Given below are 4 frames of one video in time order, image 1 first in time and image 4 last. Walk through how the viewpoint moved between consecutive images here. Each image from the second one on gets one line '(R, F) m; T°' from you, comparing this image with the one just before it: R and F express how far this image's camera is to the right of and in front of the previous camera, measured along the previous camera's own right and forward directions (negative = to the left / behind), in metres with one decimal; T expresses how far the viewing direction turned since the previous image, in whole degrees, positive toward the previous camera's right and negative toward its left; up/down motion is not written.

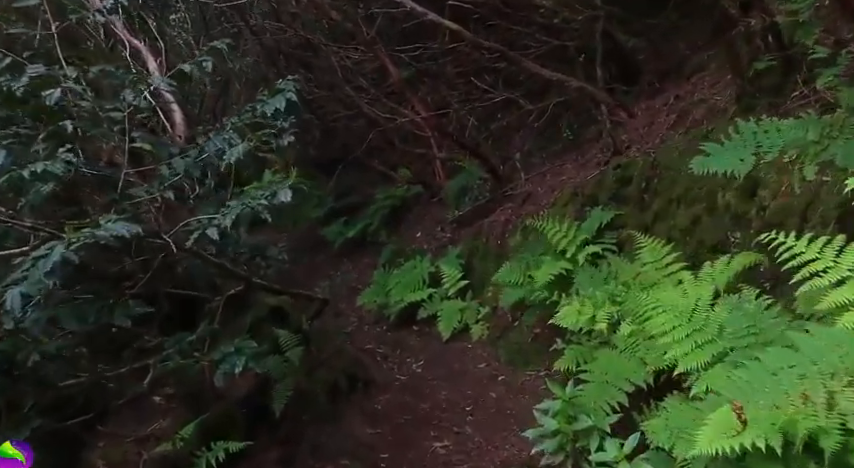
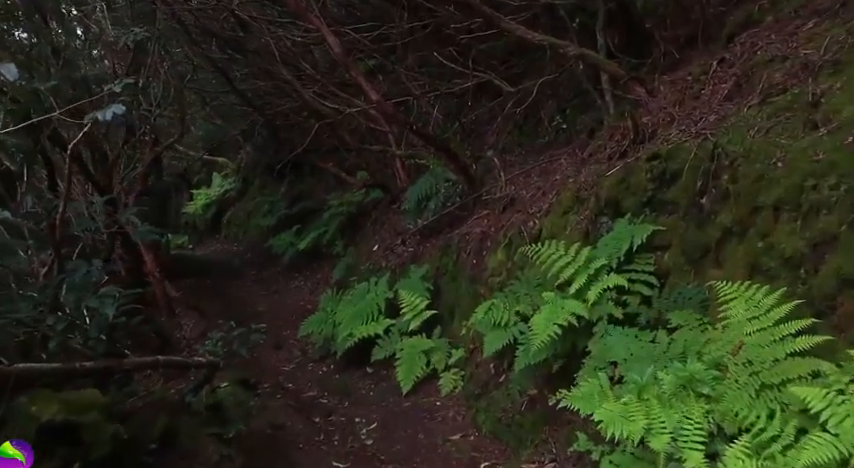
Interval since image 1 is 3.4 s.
(+0.1, +2.2) m; +2°
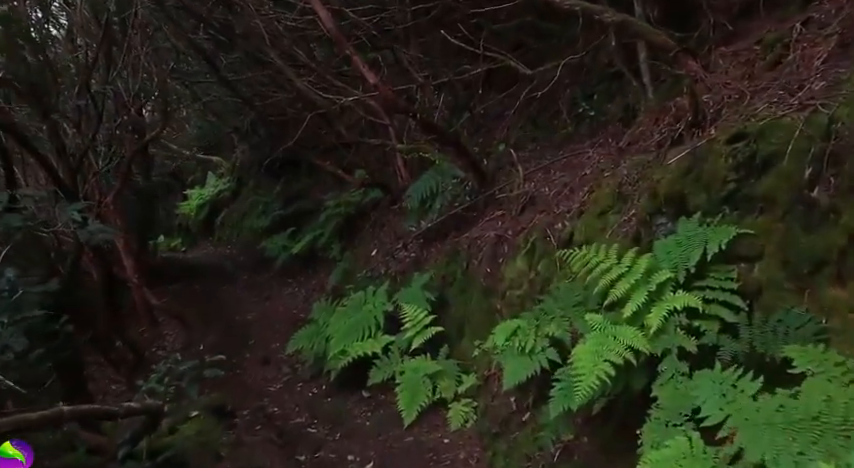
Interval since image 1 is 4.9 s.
(0.0, +1.1) m; 0°
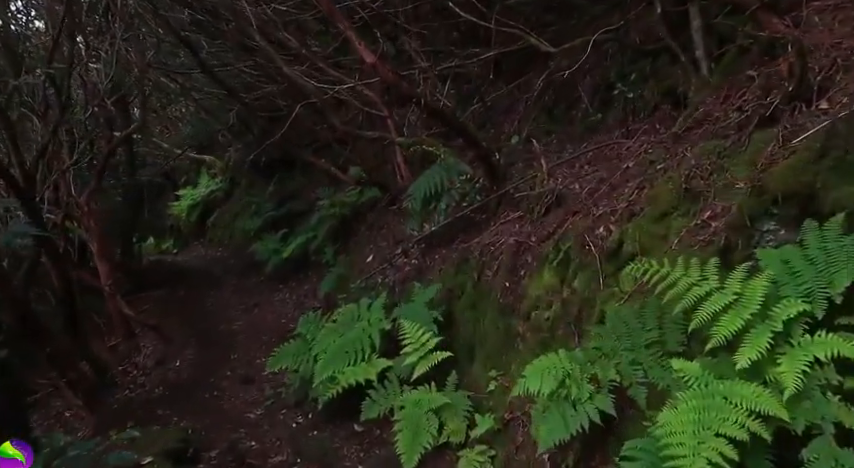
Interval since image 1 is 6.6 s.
(0.0, +1.1) m; 0°
